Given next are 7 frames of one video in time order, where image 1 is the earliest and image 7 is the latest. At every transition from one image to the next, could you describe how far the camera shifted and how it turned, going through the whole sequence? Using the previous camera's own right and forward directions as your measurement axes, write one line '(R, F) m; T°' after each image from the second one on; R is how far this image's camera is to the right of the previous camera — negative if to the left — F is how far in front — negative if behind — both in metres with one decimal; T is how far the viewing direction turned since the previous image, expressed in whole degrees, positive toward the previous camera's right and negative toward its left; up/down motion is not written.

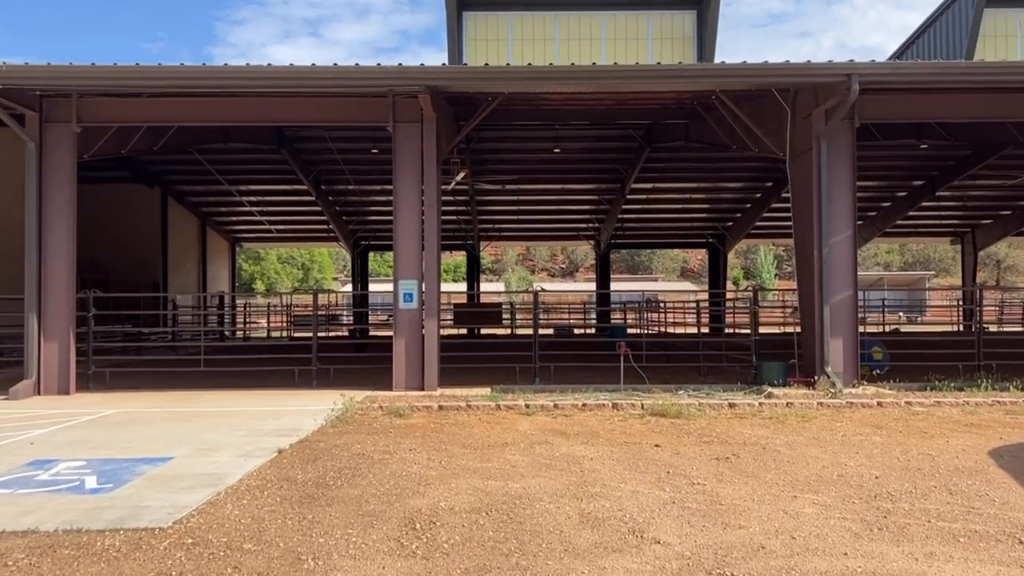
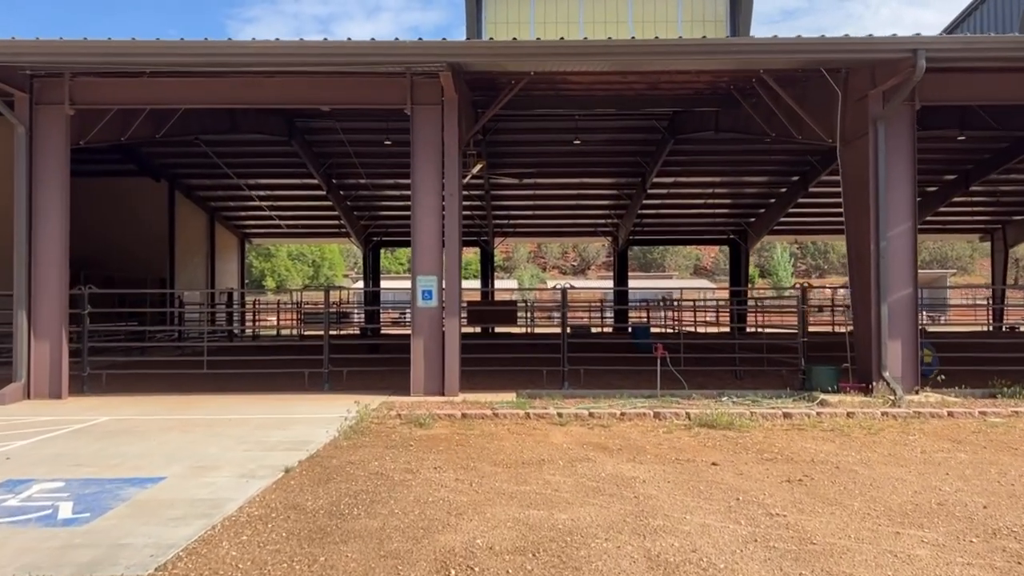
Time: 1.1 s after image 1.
(-0.2, +0.8) m; -1°
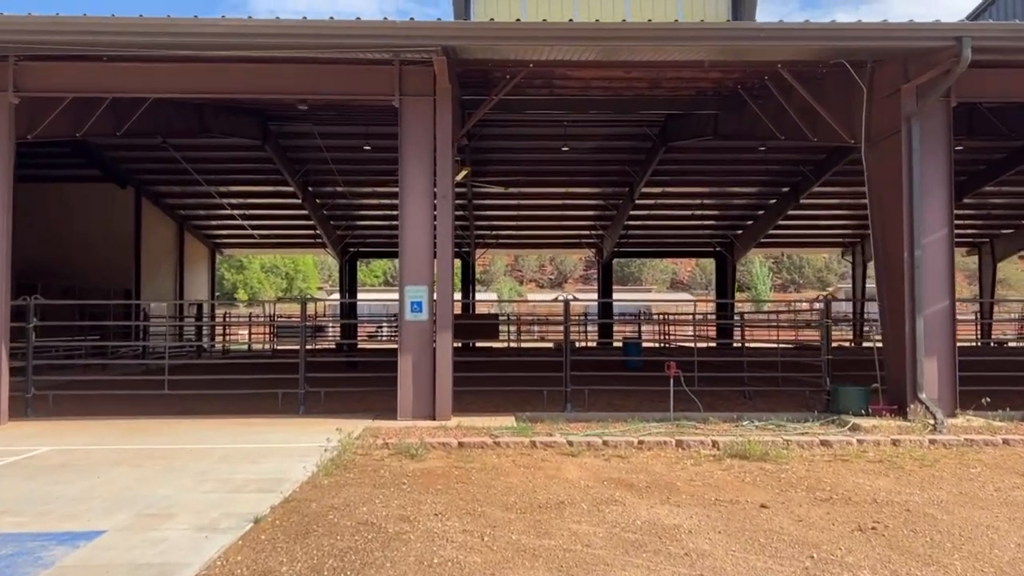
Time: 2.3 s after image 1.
(-0.2, +0.9) m; +2°
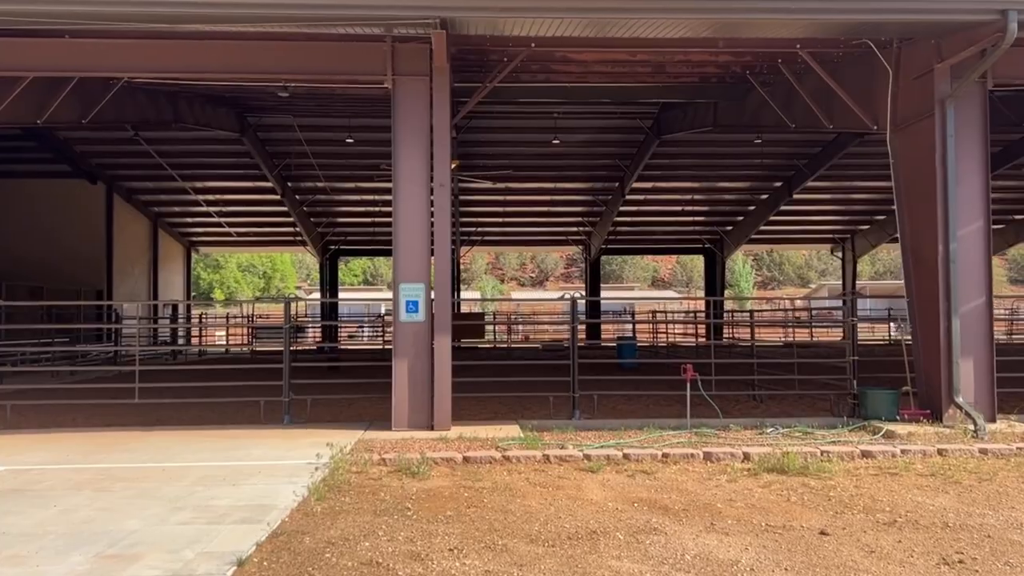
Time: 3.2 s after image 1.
(-0.2, +0.7) m; +1°
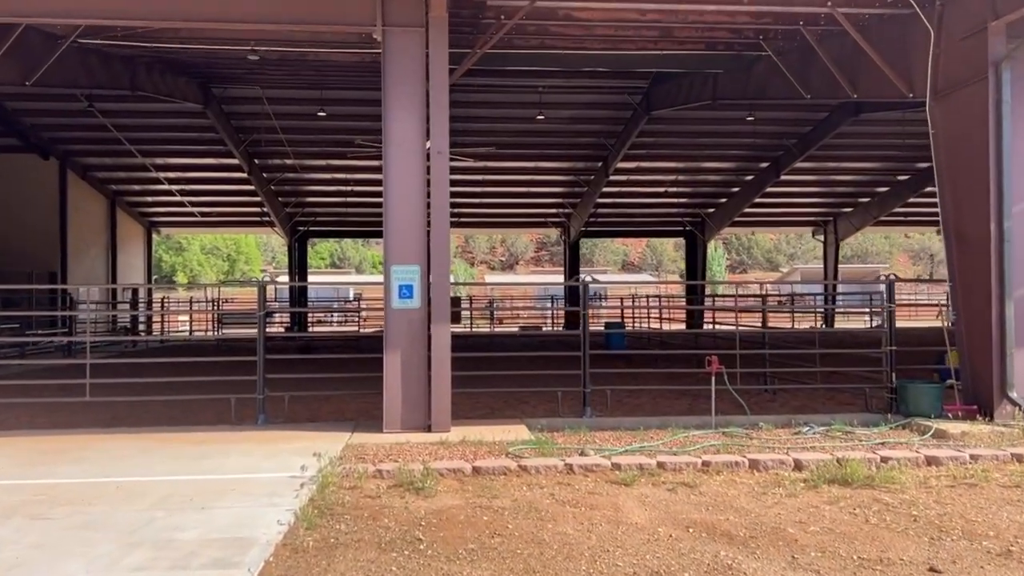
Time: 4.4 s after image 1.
(-0.3, +0.9) m; +2°
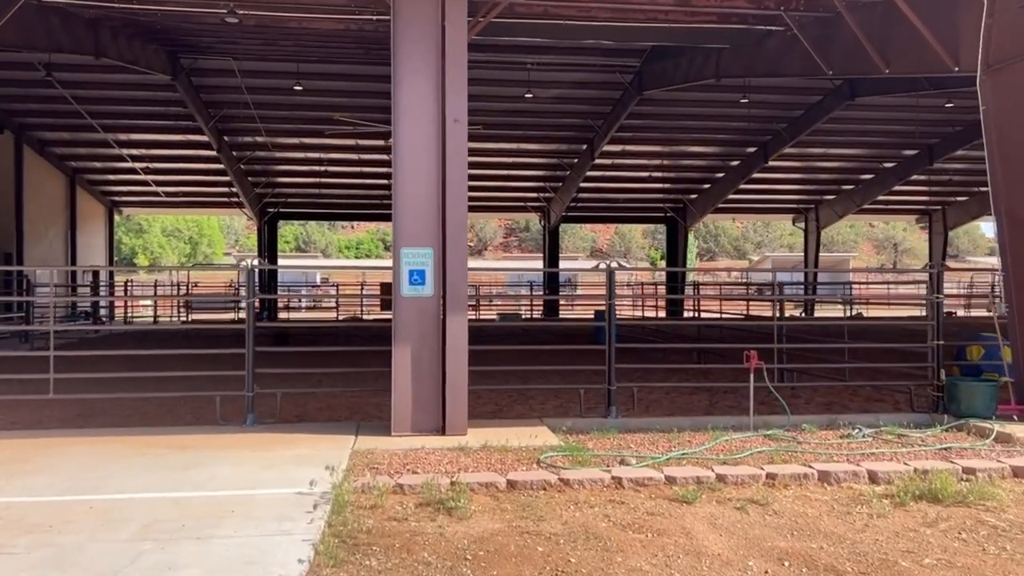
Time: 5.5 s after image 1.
(-0.4, +0.7) m; +2°
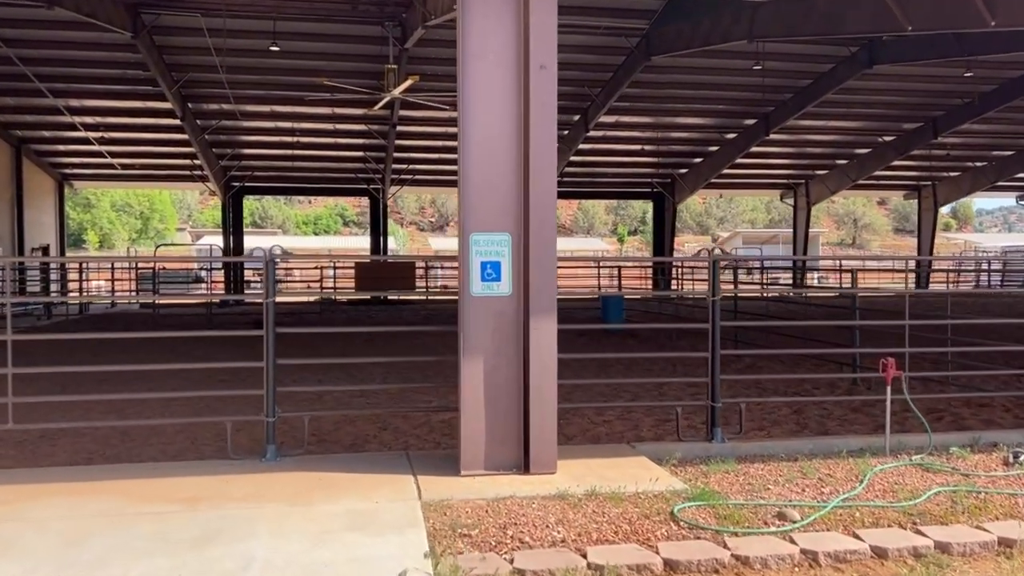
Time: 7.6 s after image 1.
(-0.8, +1.4) m; +3°
